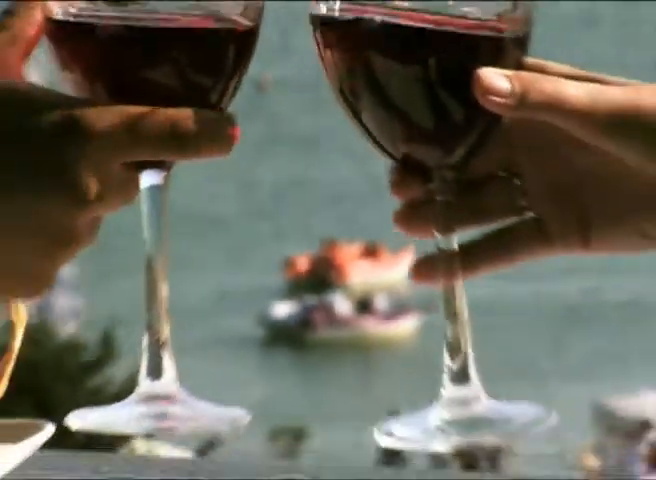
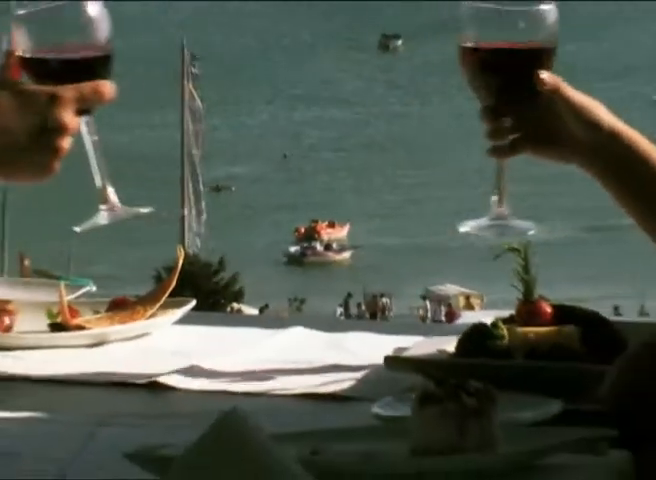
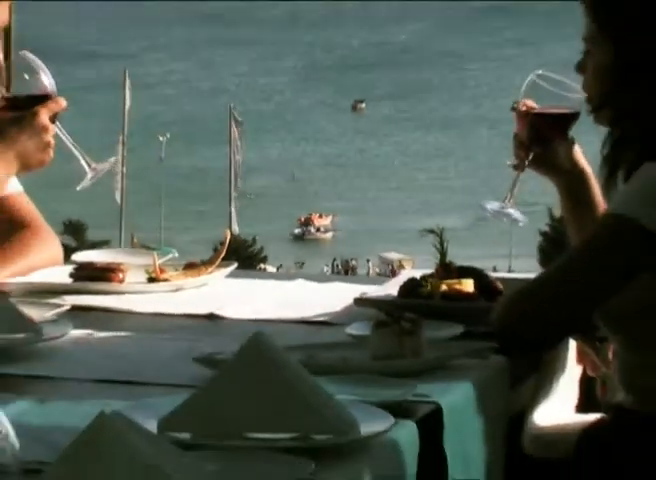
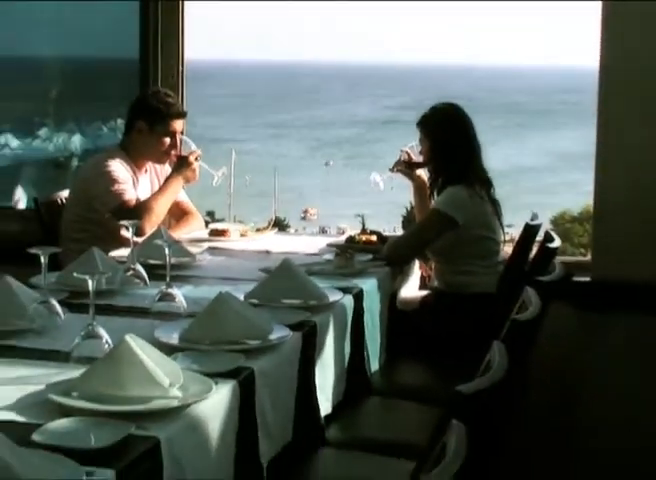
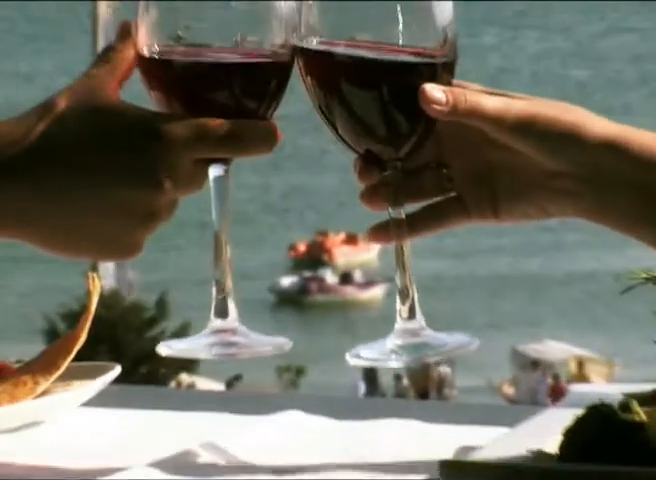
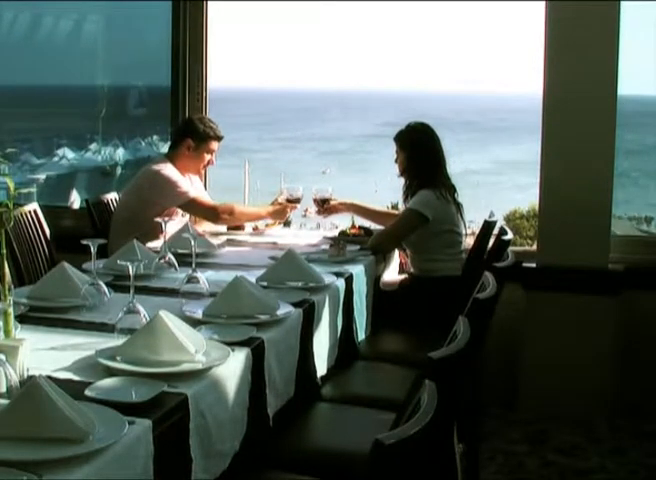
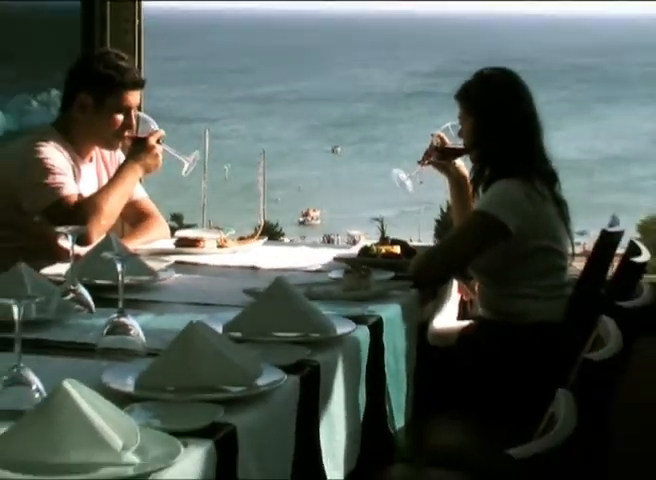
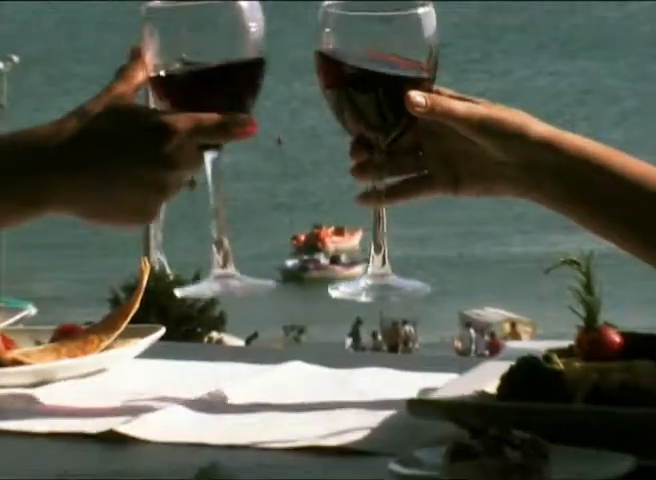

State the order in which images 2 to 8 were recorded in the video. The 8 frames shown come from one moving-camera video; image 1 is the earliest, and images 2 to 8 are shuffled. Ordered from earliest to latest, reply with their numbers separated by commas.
5, 8, 2, 3, 7, 4, 6
